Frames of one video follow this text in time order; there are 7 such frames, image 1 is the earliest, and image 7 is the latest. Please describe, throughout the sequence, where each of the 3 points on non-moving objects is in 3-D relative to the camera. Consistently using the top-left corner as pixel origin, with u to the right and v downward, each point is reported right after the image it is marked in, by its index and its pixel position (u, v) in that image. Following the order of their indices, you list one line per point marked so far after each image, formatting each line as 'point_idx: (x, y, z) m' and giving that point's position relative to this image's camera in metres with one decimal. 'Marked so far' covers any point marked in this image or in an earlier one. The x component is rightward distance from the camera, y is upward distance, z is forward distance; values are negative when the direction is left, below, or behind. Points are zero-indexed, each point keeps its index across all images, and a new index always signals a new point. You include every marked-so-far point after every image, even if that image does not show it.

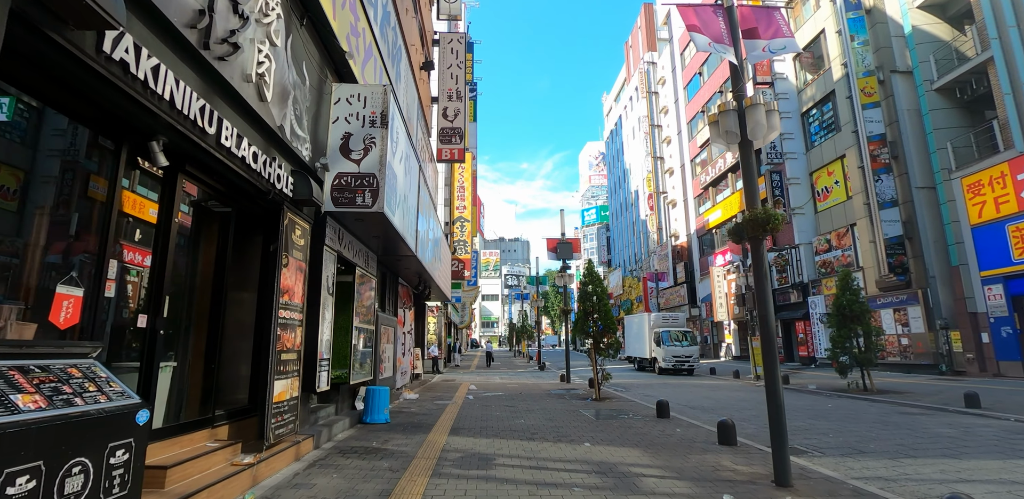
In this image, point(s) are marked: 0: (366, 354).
0: (-2.9, -2.1, +9.8) m
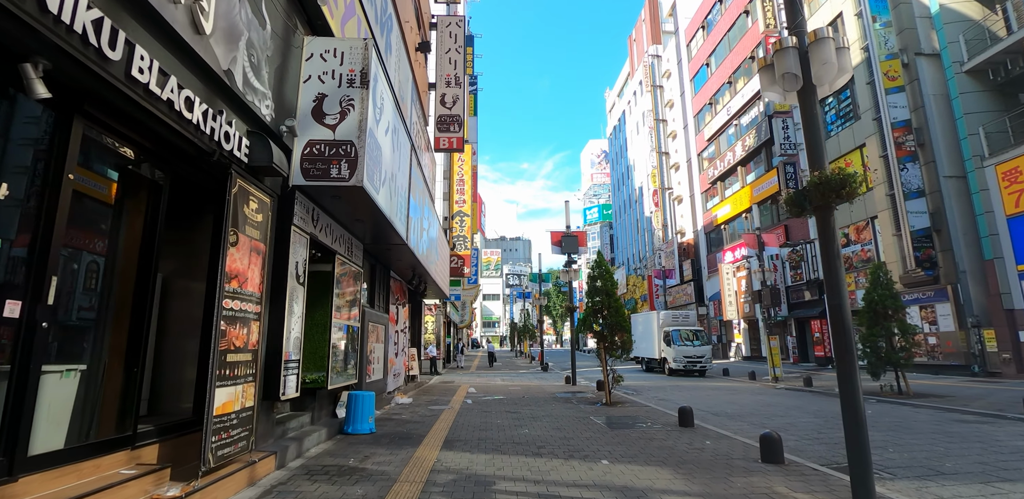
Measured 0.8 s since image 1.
0: (-2.8, -1.8, +8.6) m
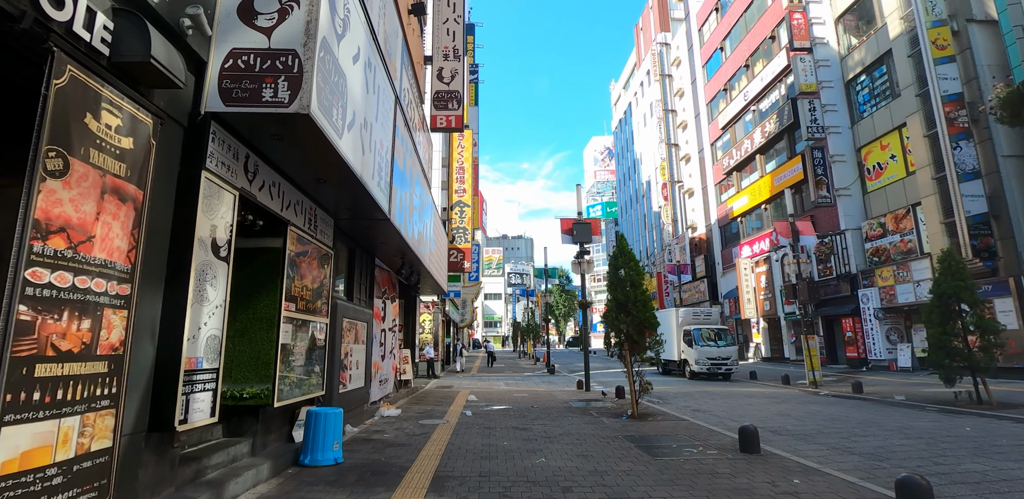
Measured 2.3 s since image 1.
0: (-2.7, -1.5, +6.7) m
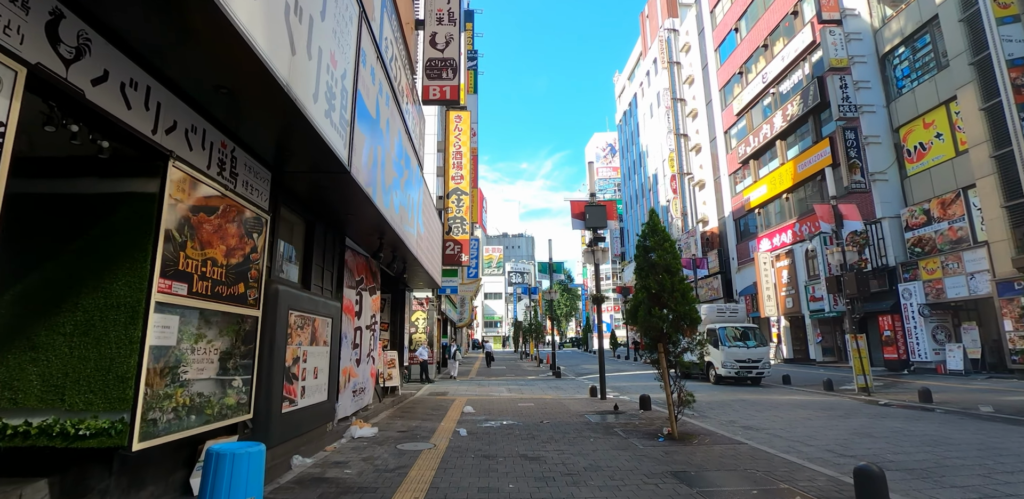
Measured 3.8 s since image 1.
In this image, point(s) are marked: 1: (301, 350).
0: (-2.6, -1.1, +4.6) m
1: (-2.7, -1.3, +6.3) m
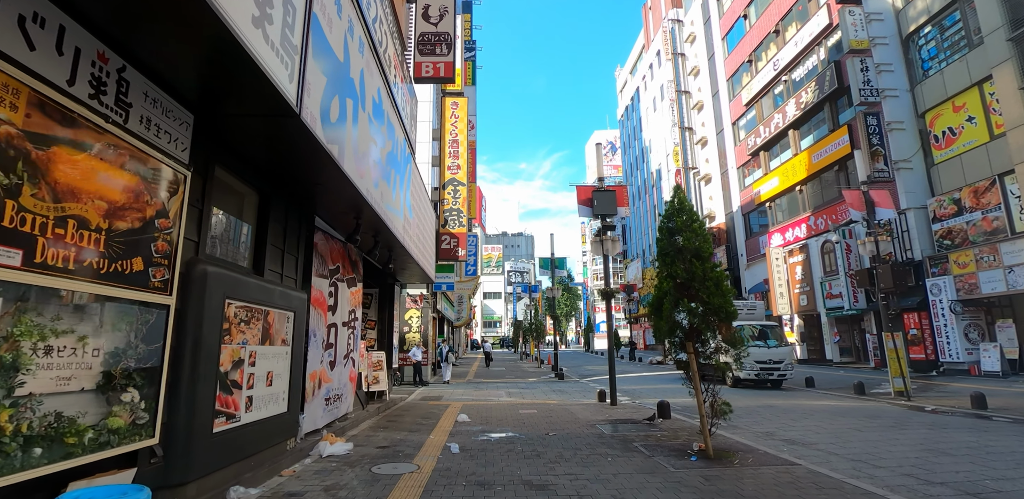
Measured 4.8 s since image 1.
0: (-2.6, -0.8, +3.3) m
1: (-2.7, -1.0, +5.0) m
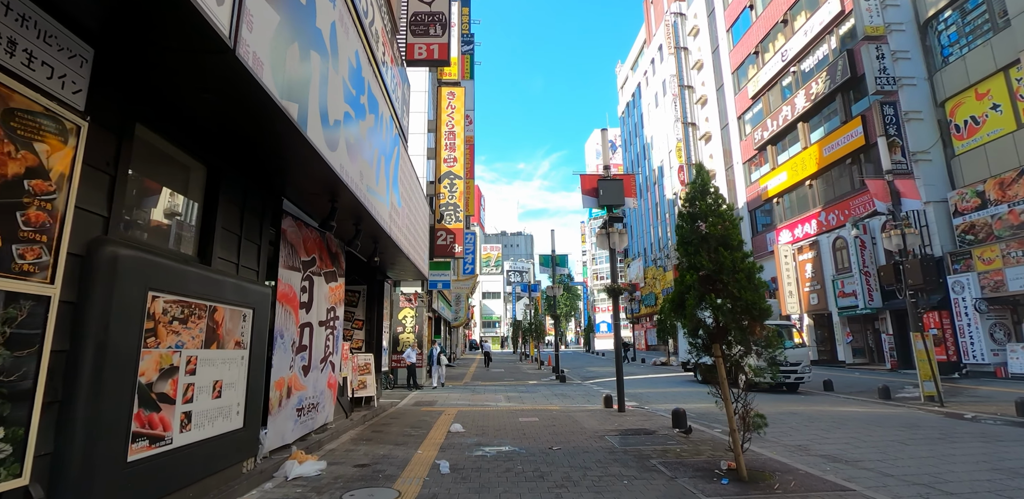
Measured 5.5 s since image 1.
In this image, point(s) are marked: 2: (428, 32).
0: (-2.6, -0.7, +2.3) m
1: (-2.7, -0.9, +4.0) m
2: (-2.3, +5.9, +13.3) m
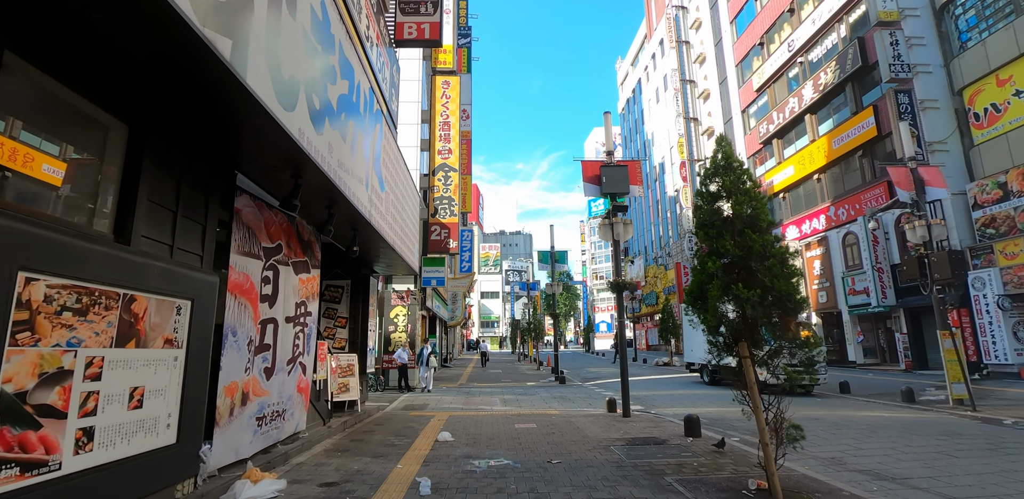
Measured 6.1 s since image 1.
0: (-2.7, -0.5, +1.5) m
1: (-2.8, -0.7, +3.2) m
2: (-2.4, +6.1, +12.5) m
